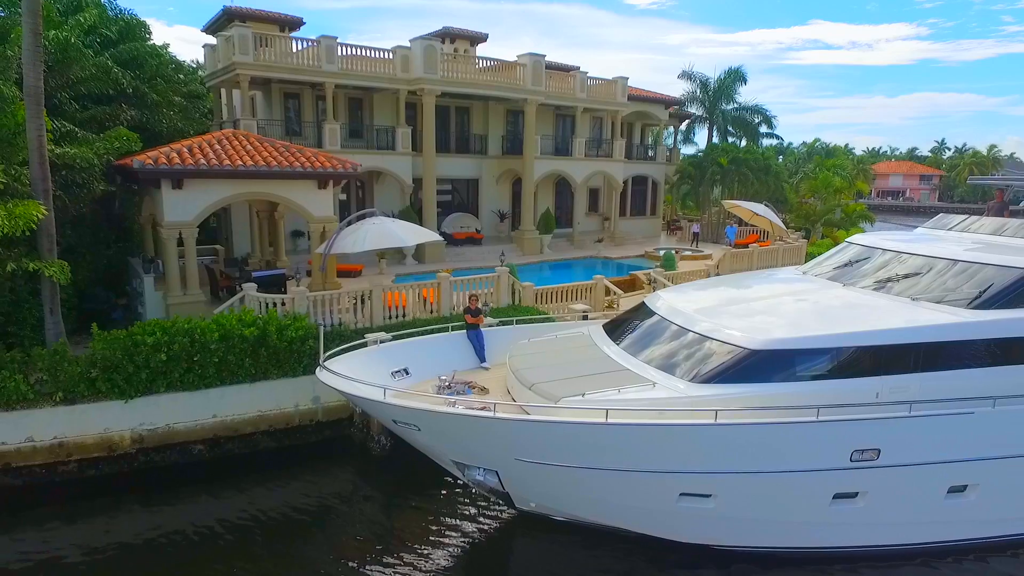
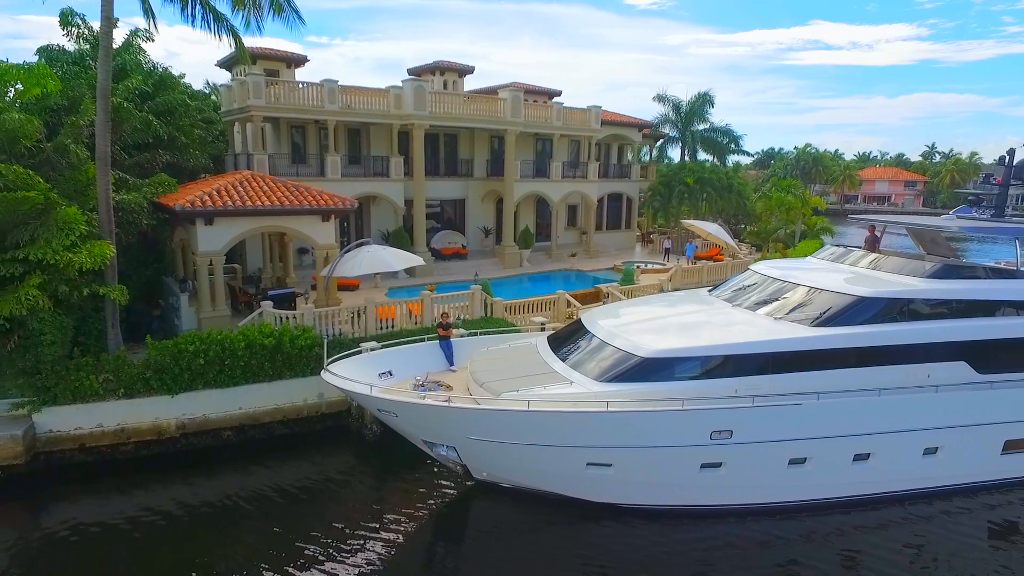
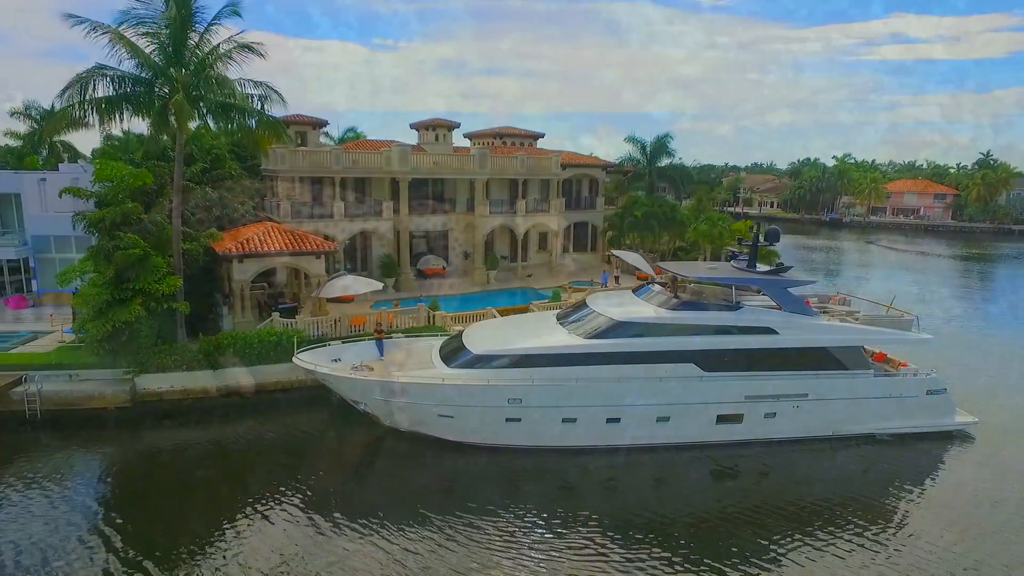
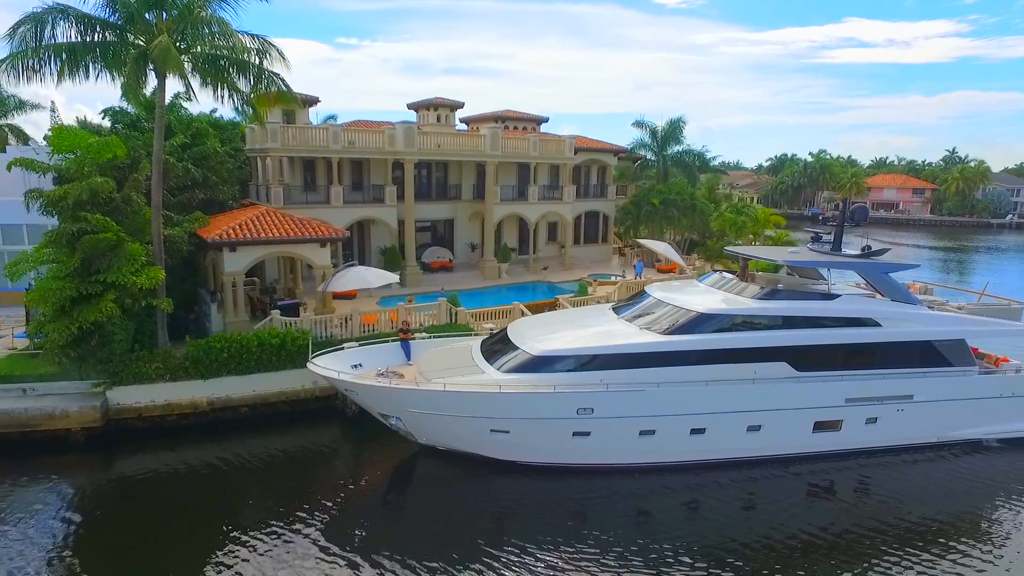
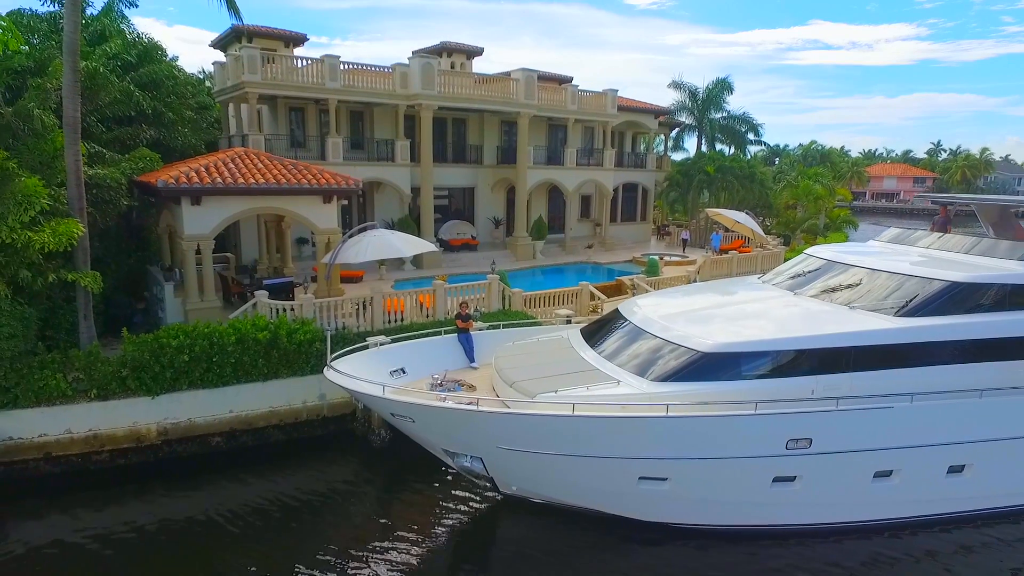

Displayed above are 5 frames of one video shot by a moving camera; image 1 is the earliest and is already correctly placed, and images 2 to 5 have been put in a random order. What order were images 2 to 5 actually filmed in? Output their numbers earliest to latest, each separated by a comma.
5, 2, 4, 3
